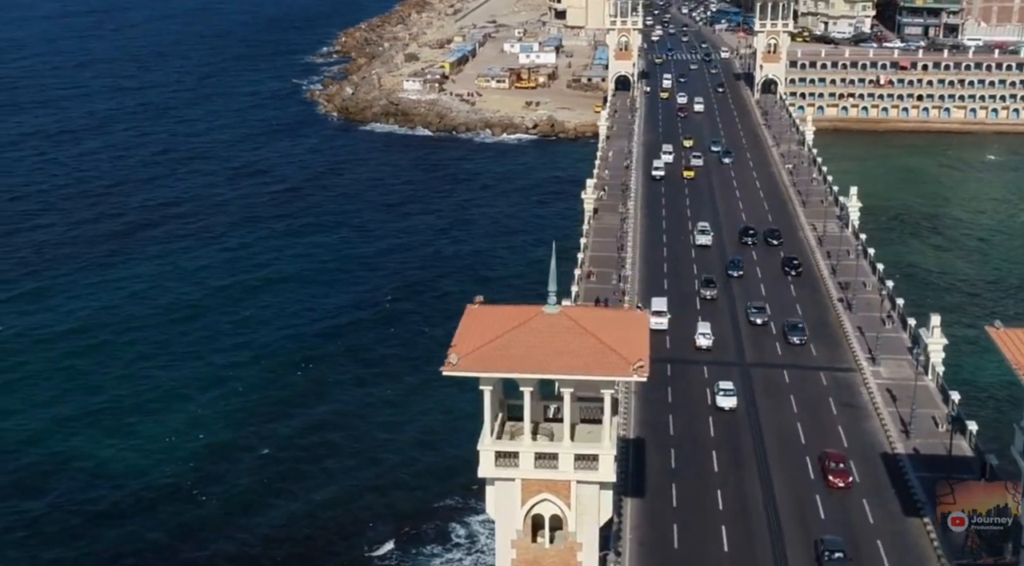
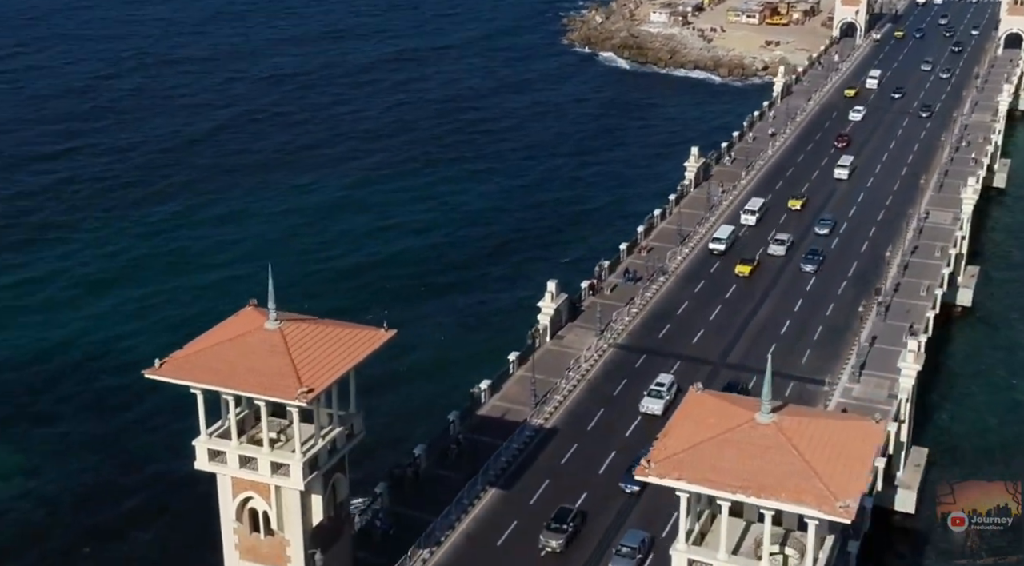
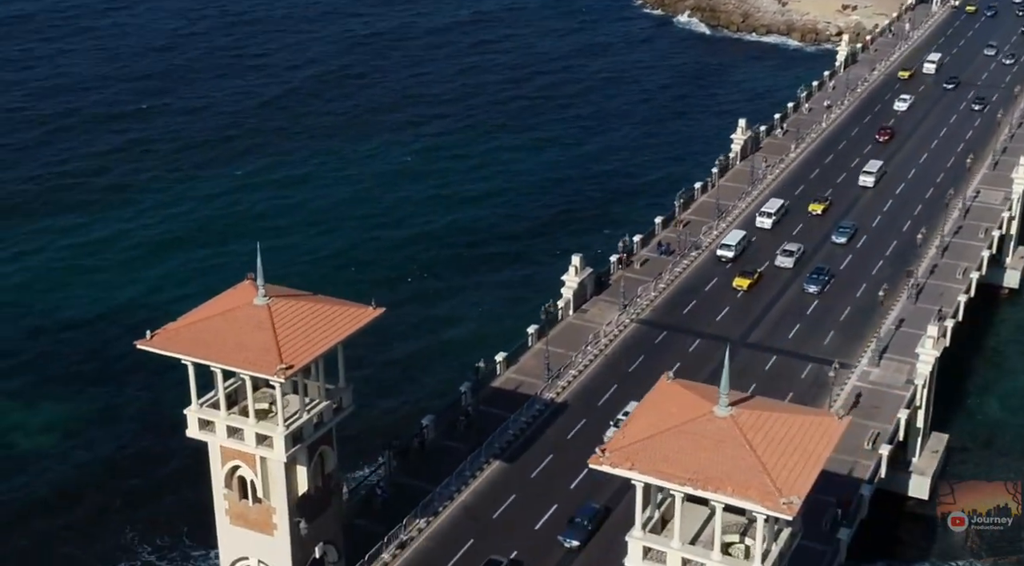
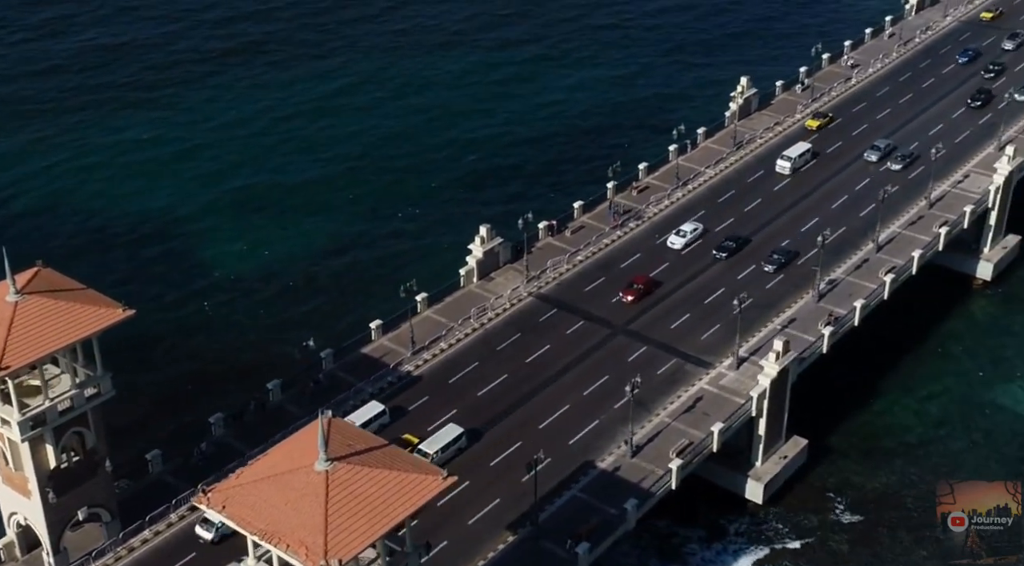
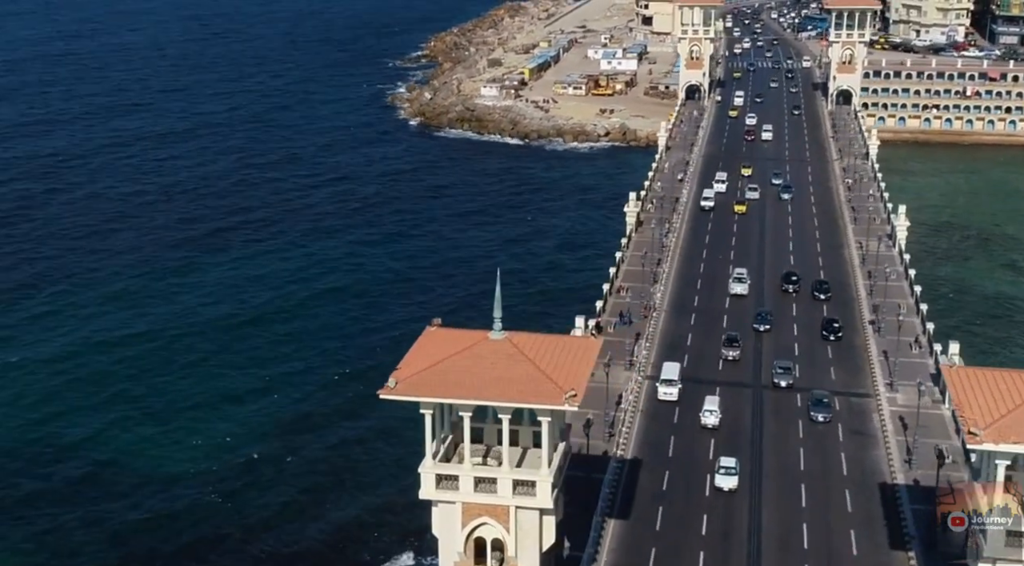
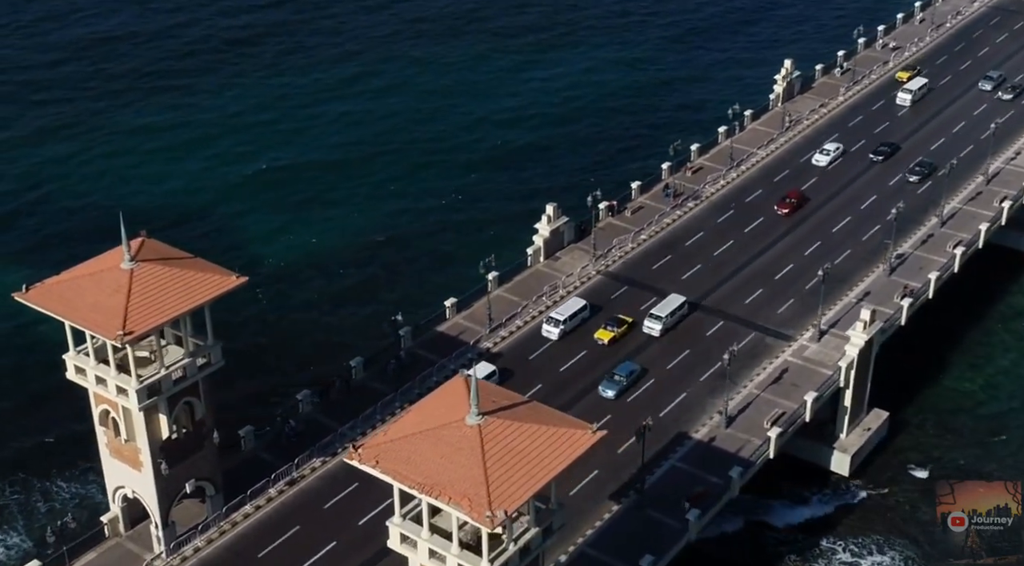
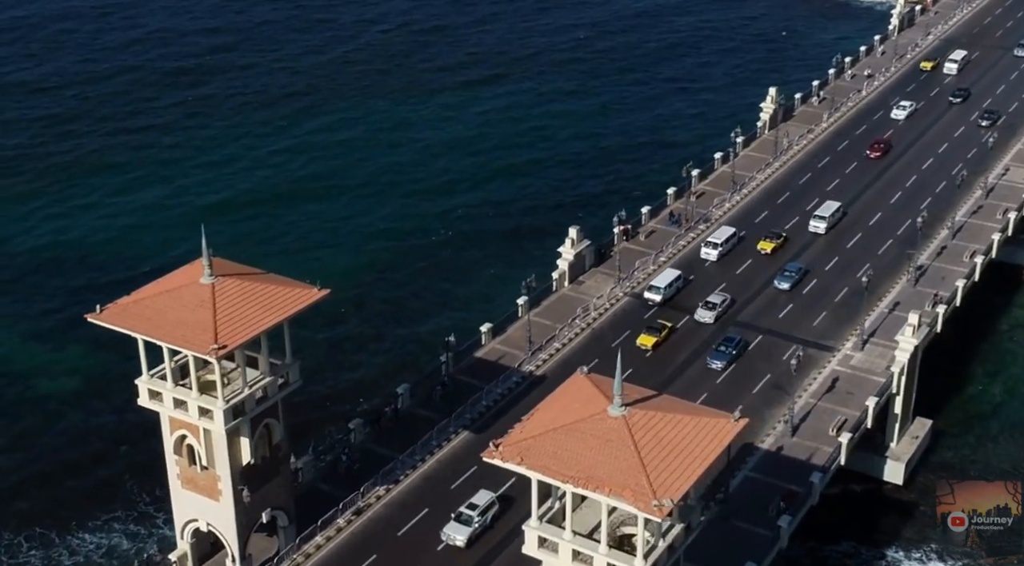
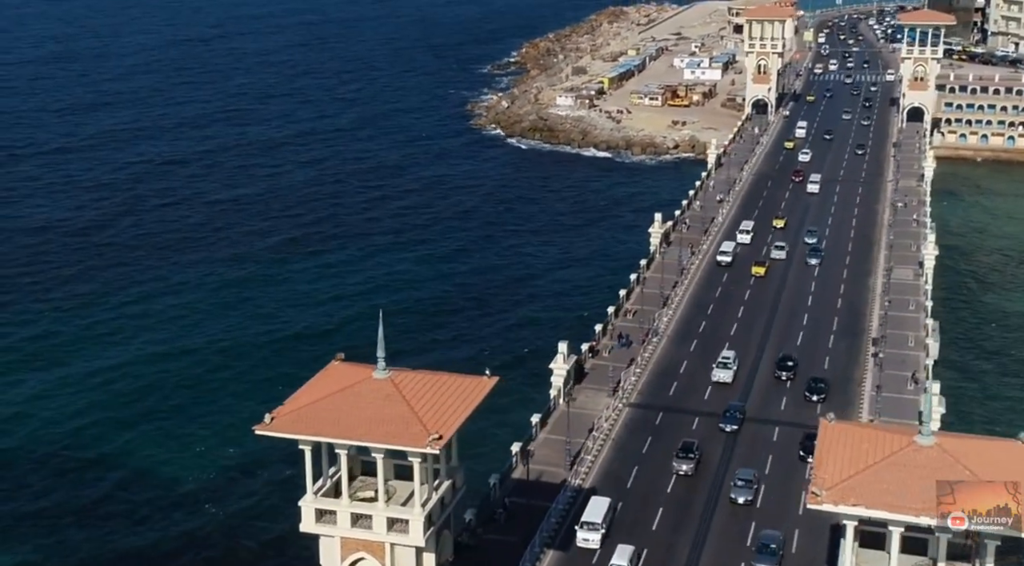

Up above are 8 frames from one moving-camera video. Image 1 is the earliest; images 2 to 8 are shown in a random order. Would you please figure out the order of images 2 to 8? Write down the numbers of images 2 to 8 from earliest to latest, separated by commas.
5, 8, 2, 3, 7, 6, 4
